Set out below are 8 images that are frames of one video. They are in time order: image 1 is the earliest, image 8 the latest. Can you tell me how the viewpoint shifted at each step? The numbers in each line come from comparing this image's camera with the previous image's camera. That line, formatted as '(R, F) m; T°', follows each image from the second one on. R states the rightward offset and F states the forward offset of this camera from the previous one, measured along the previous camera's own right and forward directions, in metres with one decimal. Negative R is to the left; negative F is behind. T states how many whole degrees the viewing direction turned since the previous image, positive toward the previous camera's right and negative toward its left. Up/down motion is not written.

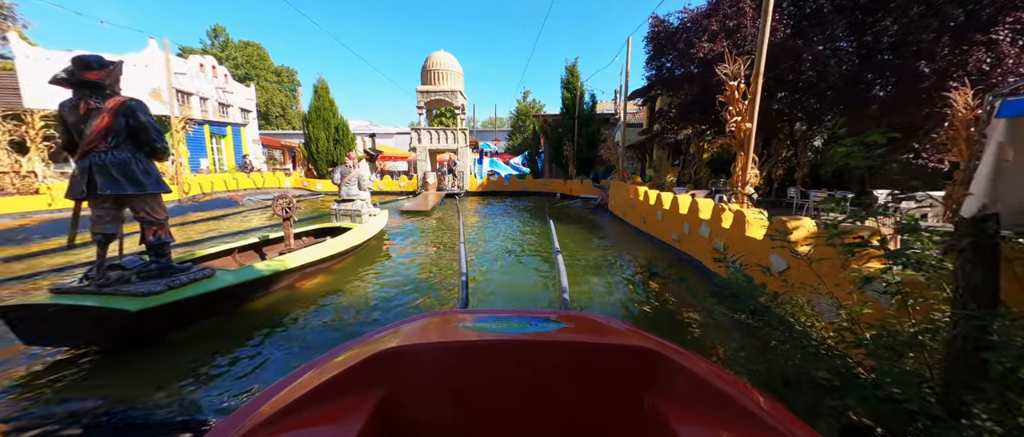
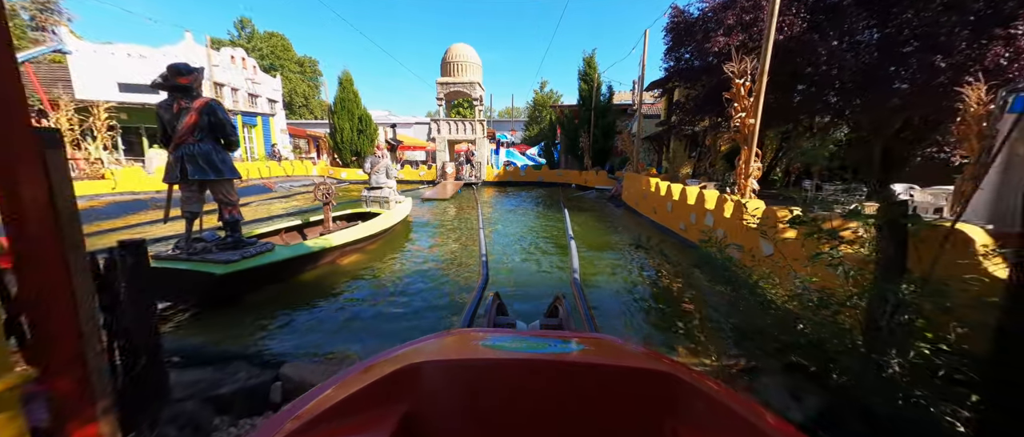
(0.0, -0.5) m; -3°
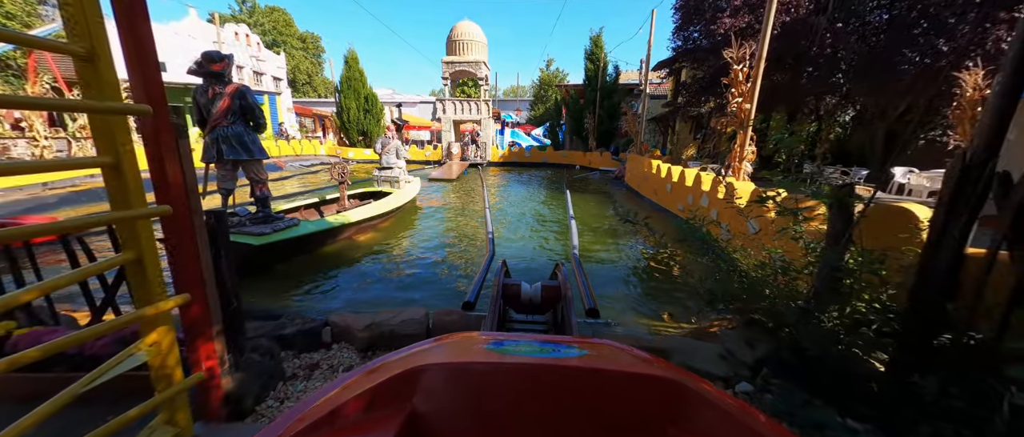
(0.0, -0.4) m; -1°
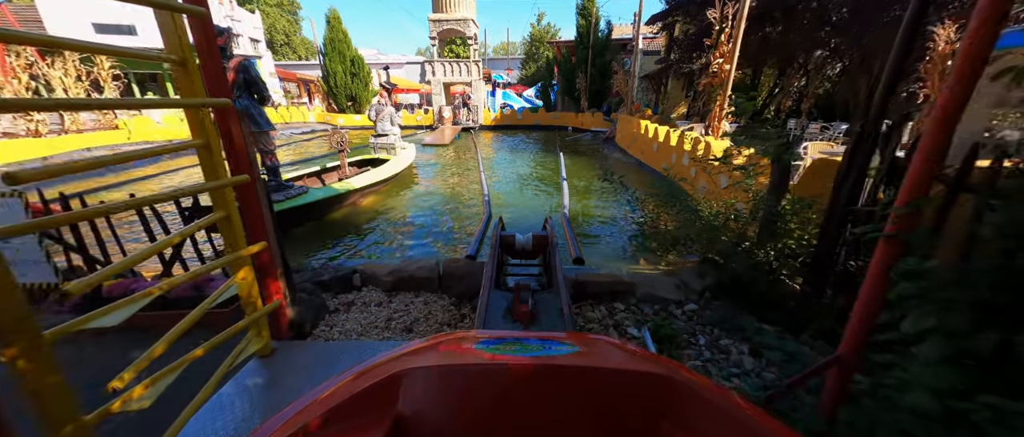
(0.0, -0.4) m; +1°
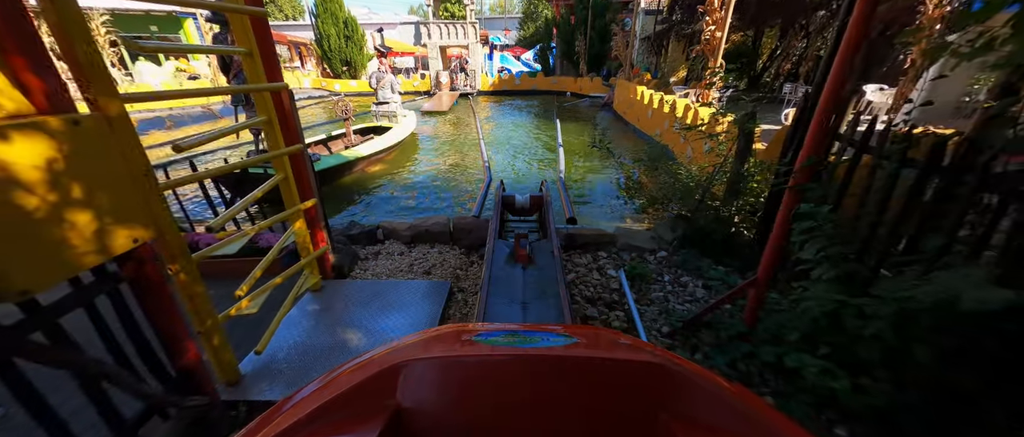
(0.0, -0.4) m; 0°
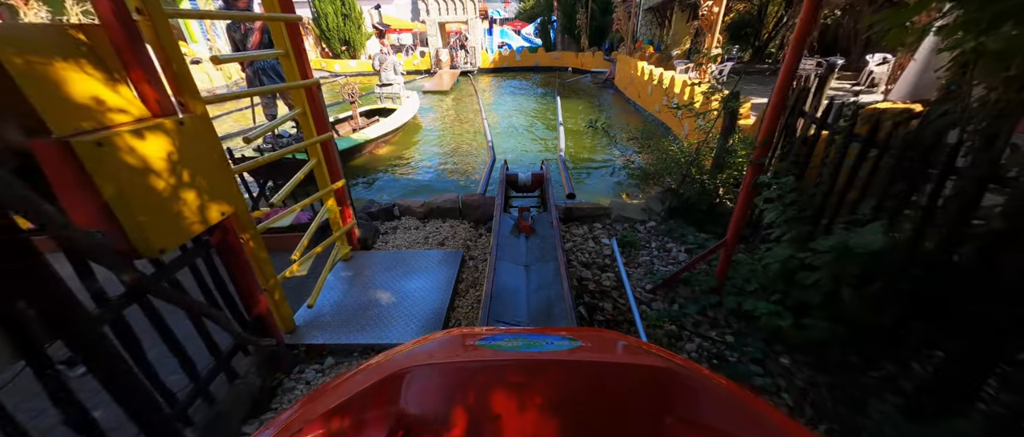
(0.0, -0.3) m; -1°
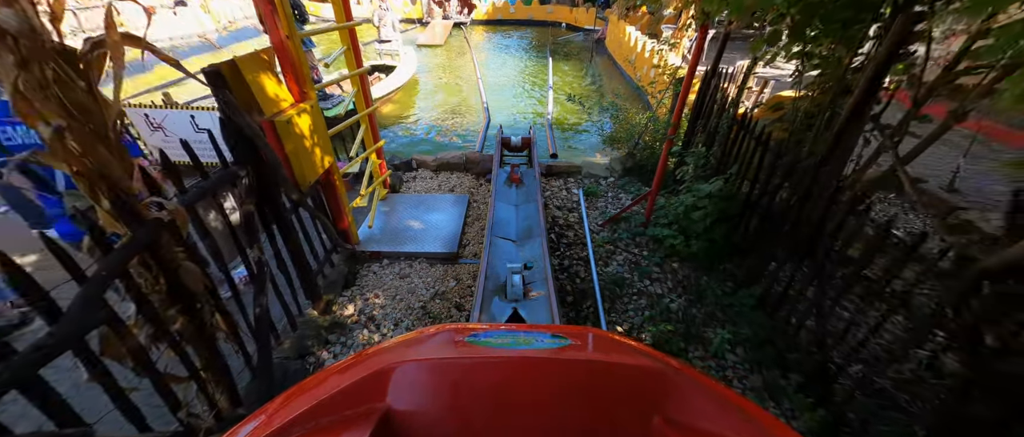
(-0.1, -1.0) m; +2°
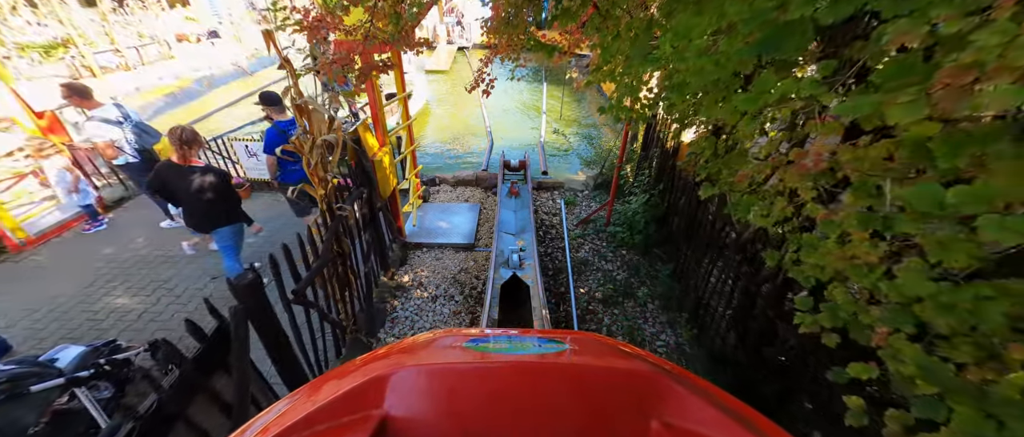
(0.0, -1.4) m; 0°
